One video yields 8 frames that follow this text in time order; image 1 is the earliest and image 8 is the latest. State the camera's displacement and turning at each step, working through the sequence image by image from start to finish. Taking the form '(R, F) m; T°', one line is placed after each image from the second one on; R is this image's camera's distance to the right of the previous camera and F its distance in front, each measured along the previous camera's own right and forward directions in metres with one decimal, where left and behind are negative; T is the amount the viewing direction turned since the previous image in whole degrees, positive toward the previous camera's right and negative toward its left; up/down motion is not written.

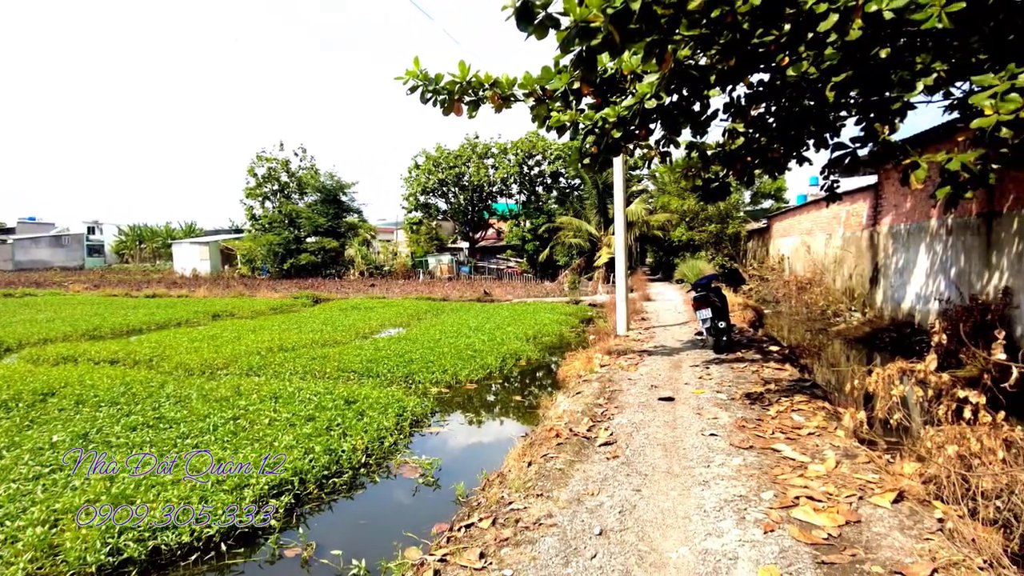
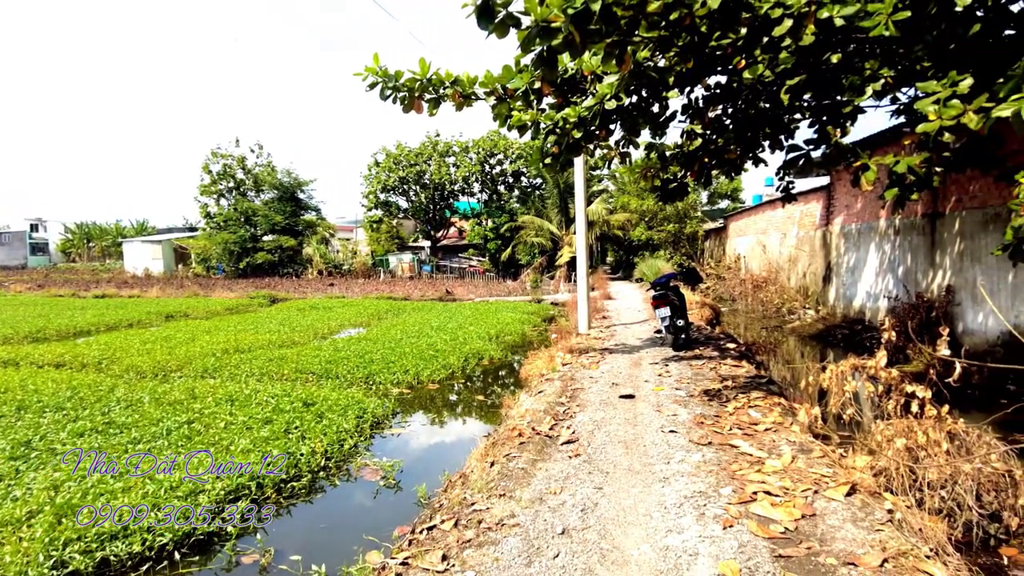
(0.0, 0.0) m; +3°
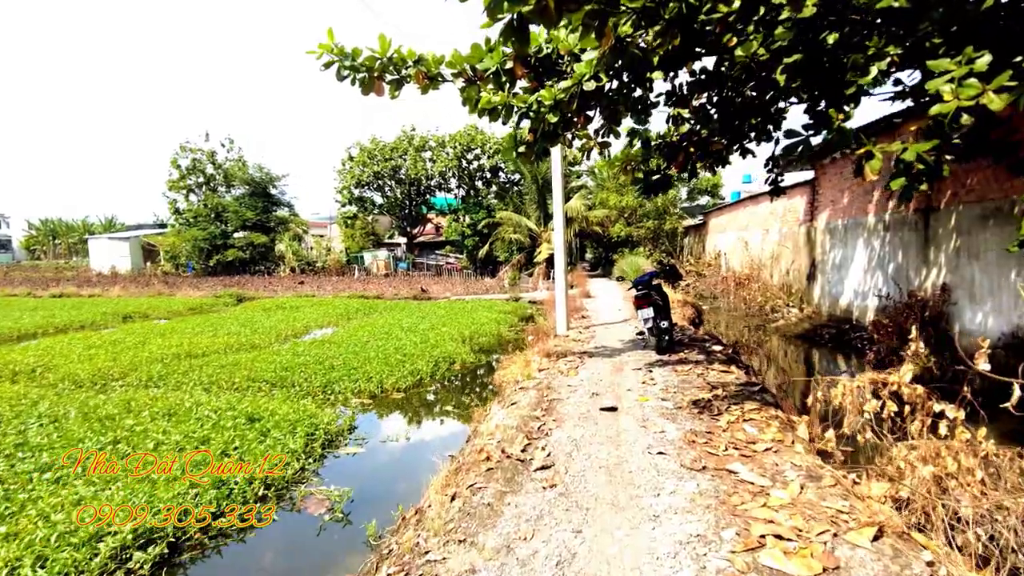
(+0.1, +0.4) m; +2°
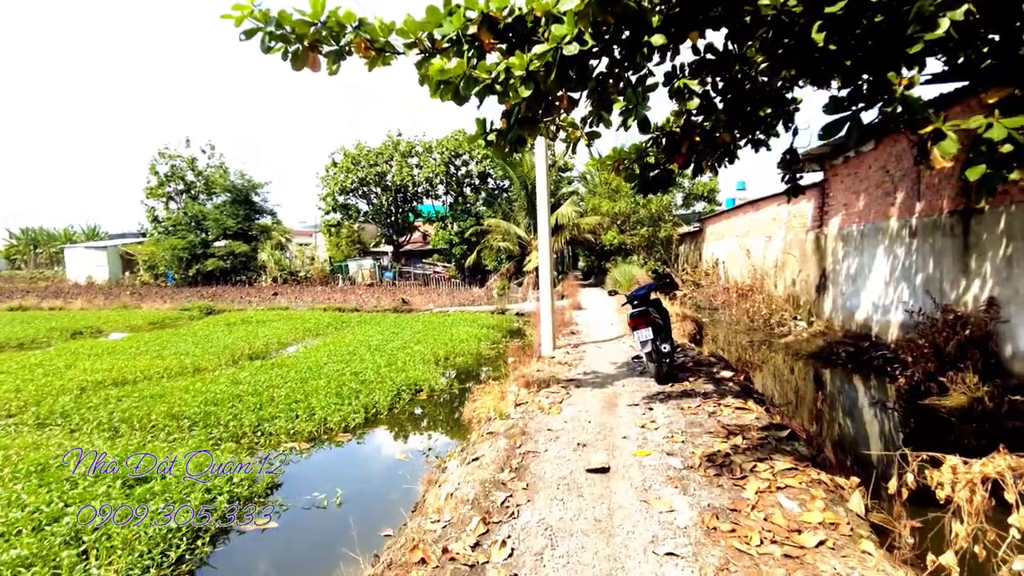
(+0.2, +0.9) m; +1°
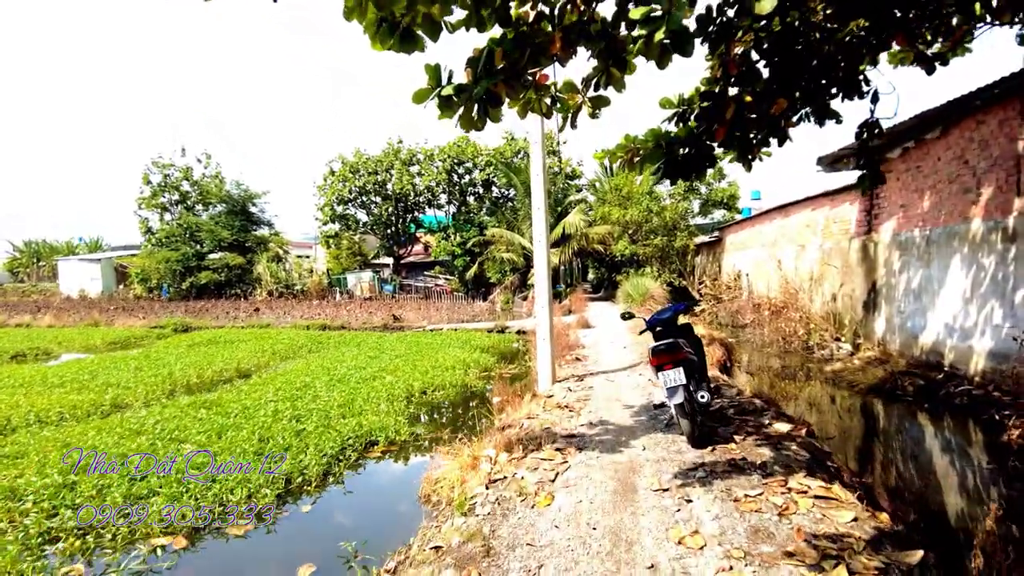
(+0.2, +1.3) m; -1°
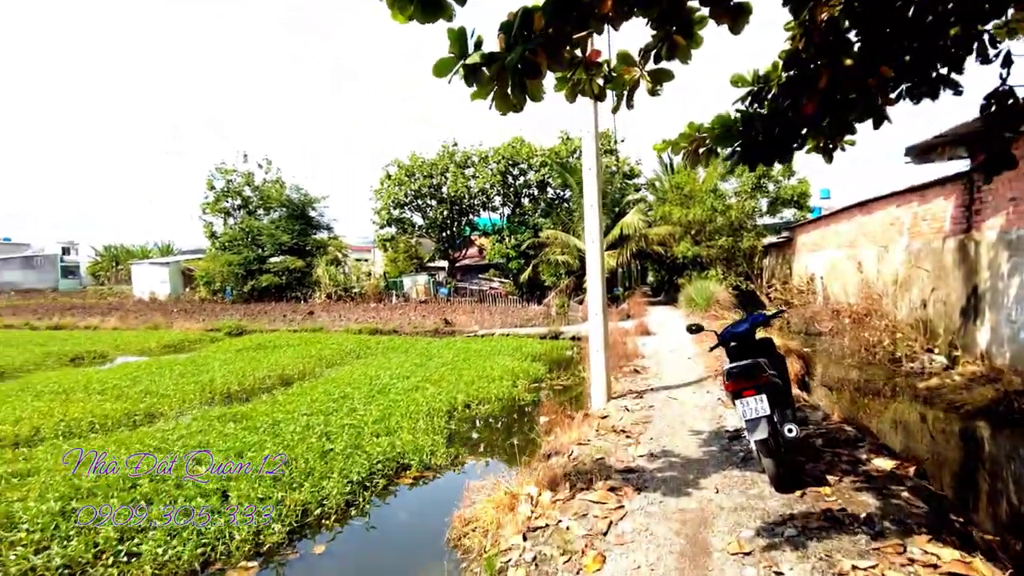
(+0.1, +0.5) m; -5°
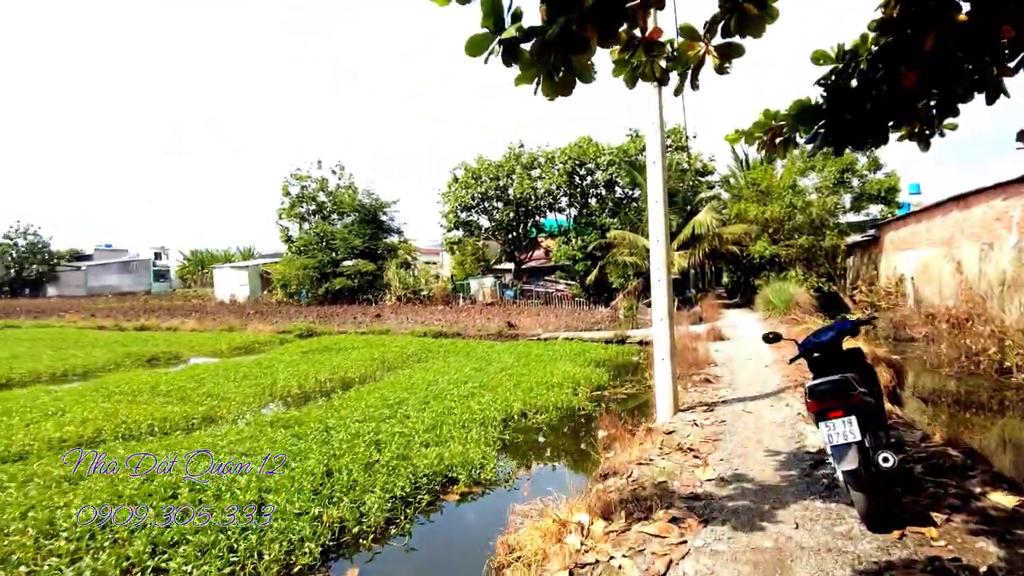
(+0.1, +0.3) m; -6°
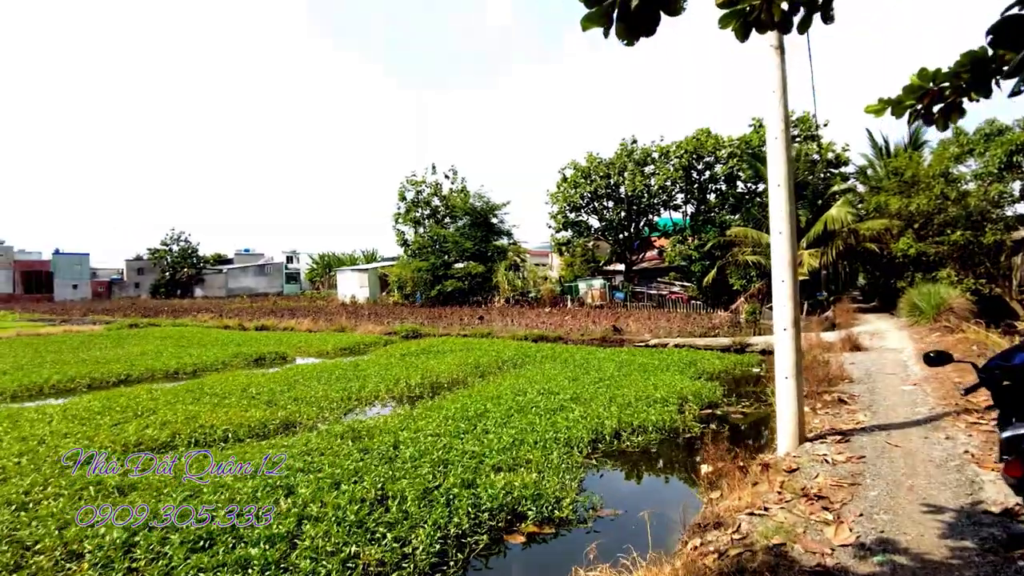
(+0.2, +0.6) m; -10°
